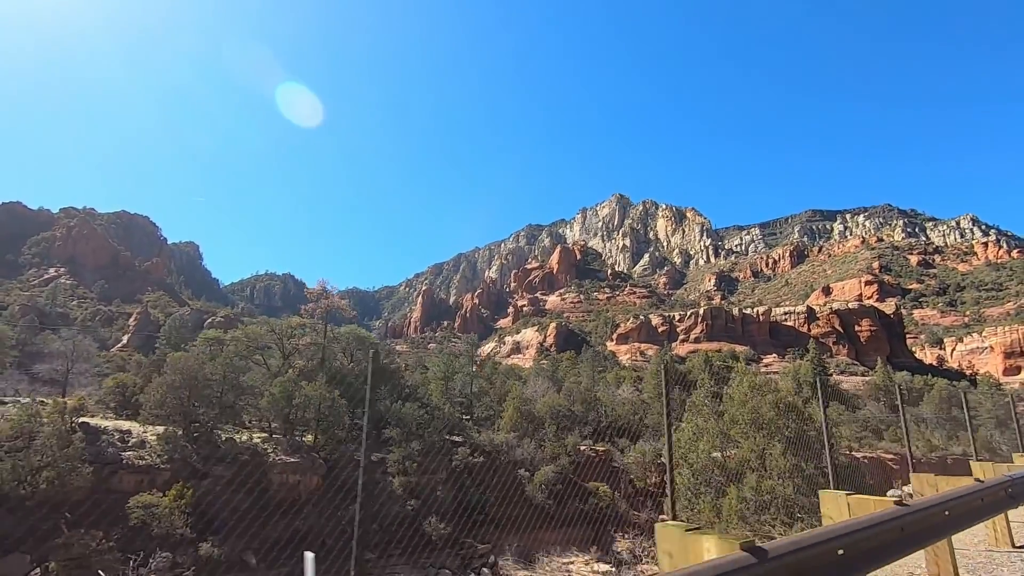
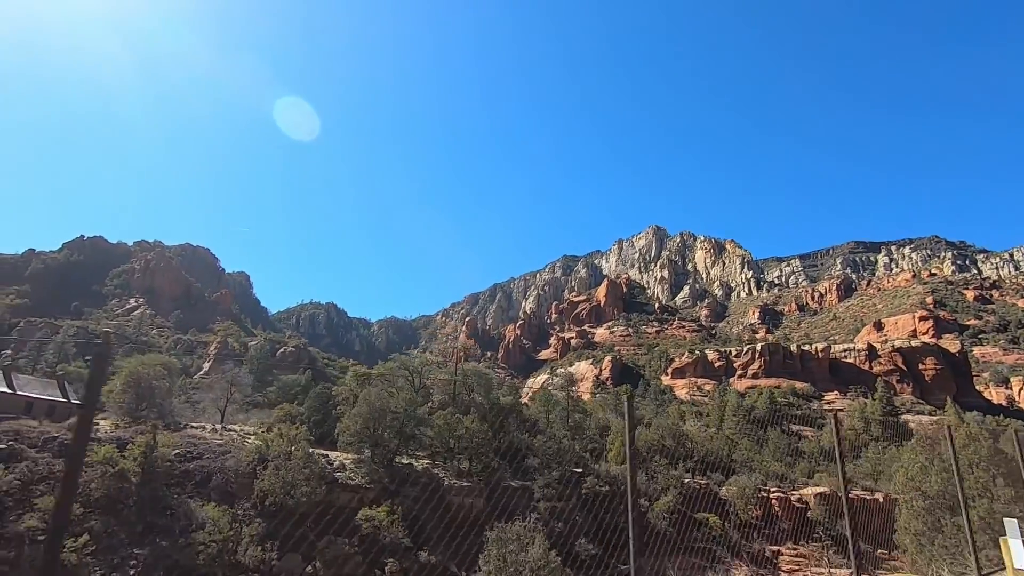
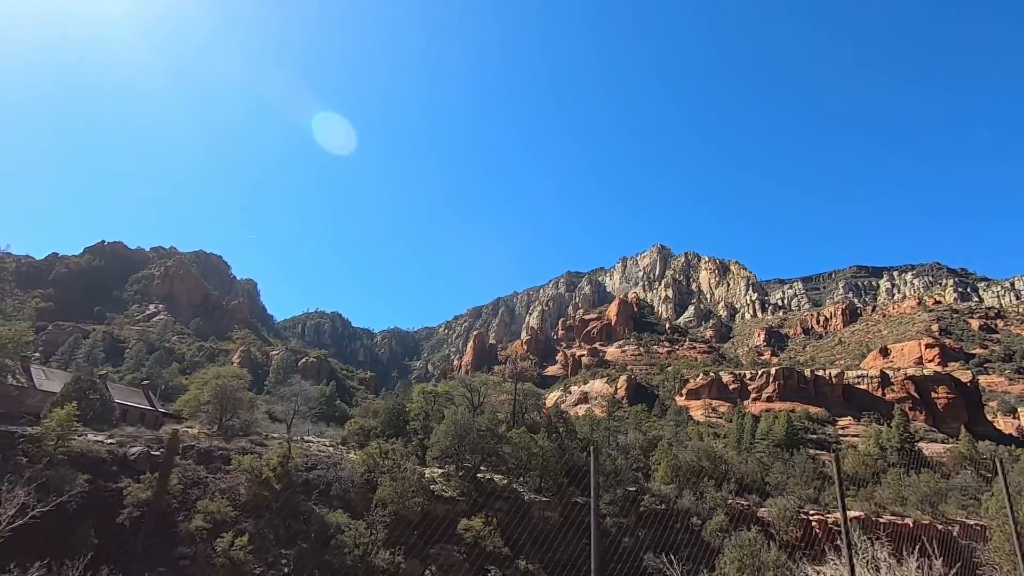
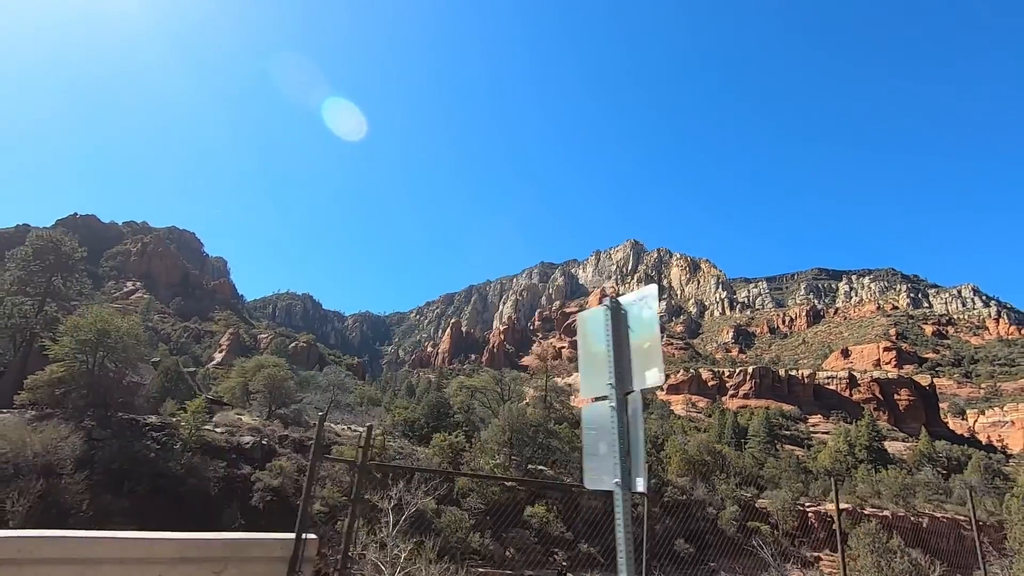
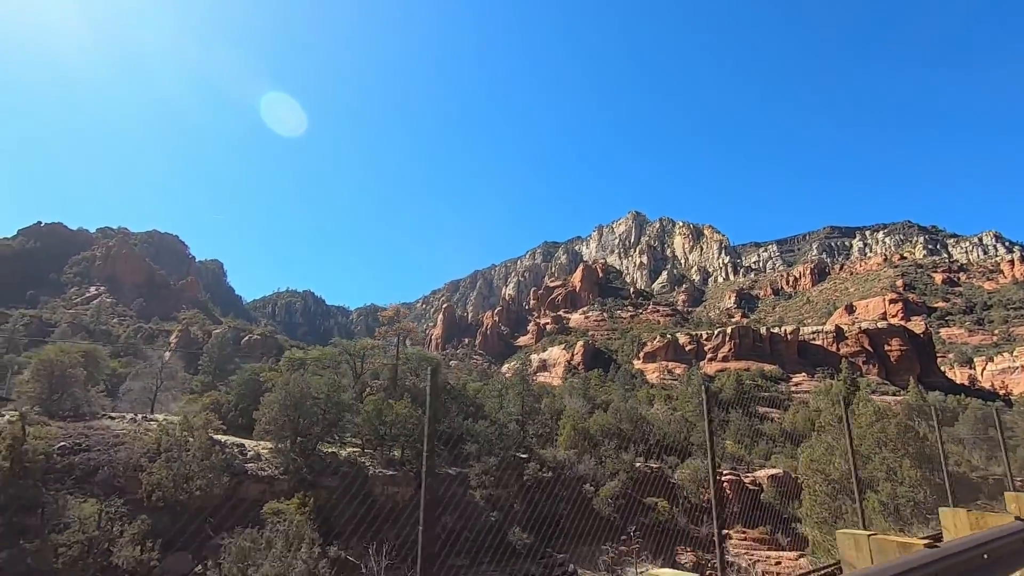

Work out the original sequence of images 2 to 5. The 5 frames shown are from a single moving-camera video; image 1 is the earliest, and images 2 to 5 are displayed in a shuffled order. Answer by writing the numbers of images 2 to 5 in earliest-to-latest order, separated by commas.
5, 2, 3, 4
